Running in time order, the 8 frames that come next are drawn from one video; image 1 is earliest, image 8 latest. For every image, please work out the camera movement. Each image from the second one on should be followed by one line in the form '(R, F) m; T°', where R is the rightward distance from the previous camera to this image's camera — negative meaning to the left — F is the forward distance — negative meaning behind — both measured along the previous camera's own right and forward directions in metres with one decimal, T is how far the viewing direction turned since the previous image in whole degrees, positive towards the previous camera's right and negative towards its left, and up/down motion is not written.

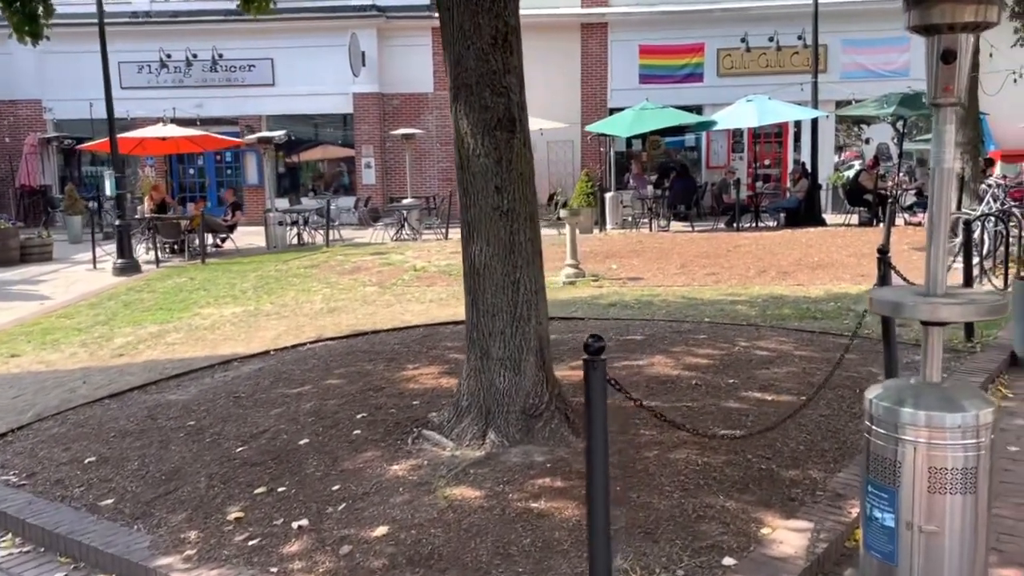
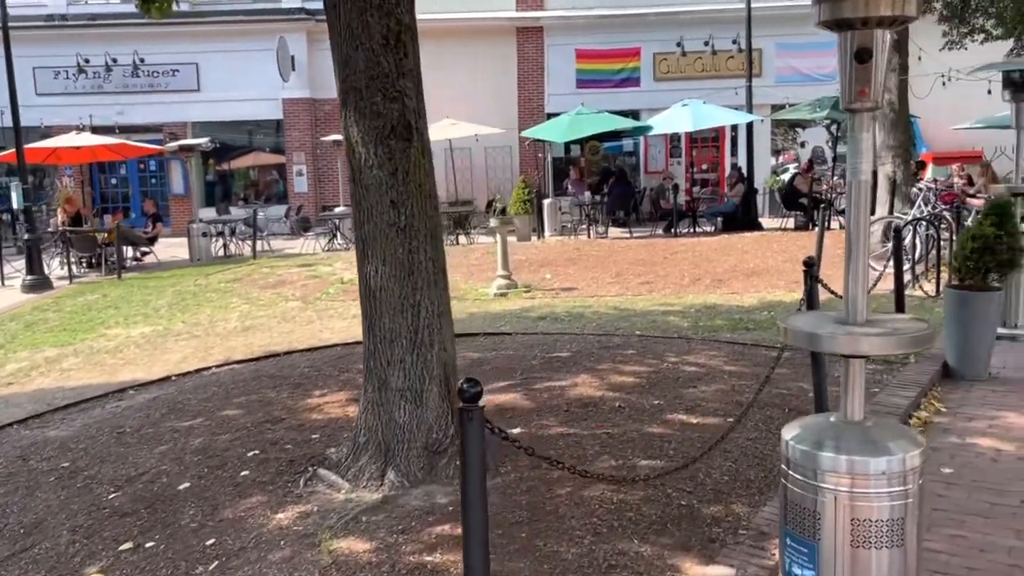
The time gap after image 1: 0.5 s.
(+0.2, +0.3) m; +3°
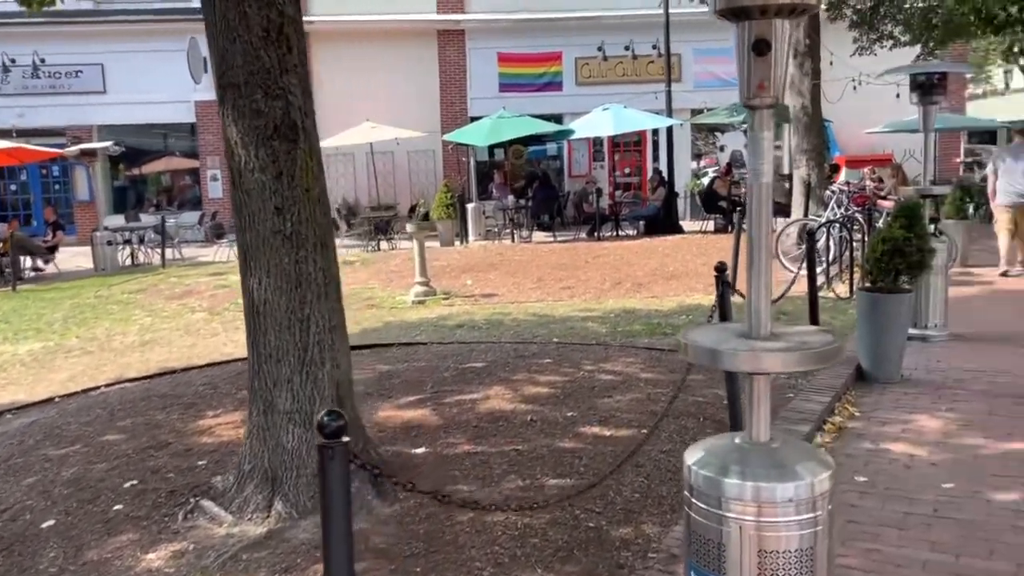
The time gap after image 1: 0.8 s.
(+0.1, +0.2) m; +5°
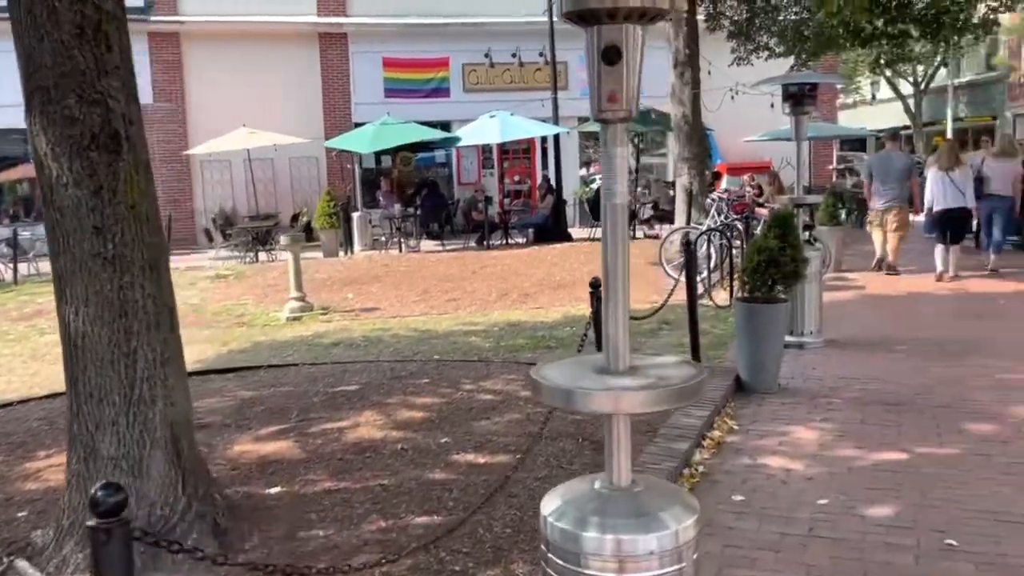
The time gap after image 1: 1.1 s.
(+0.2, +0.2) m; +7°
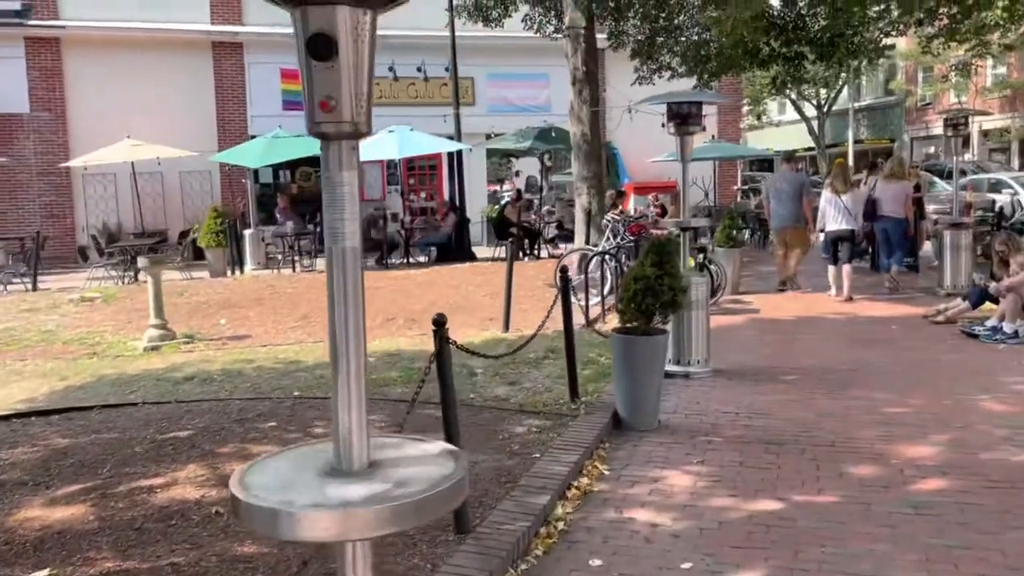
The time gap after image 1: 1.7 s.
(+0.4, +0.5) m; +5°
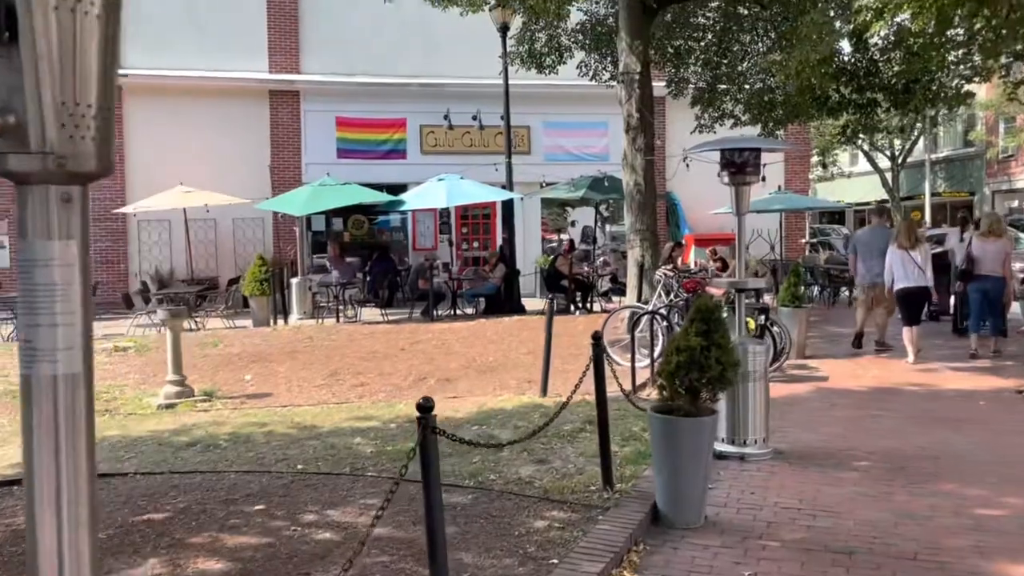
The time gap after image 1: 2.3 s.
(+0.2, +0.7) m; -4°
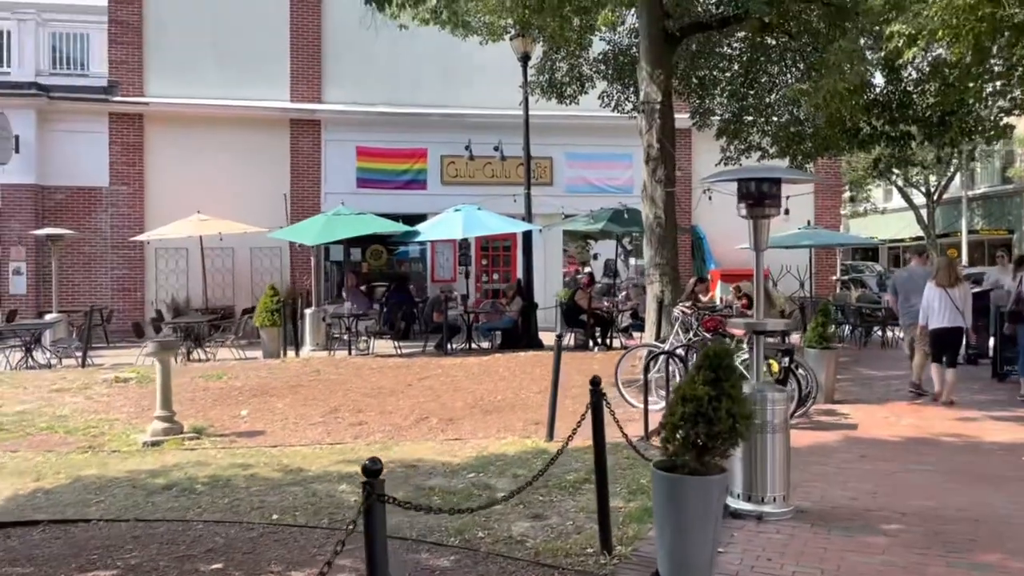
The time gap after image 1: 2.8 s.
(+0.2, +0.4) m; -2°
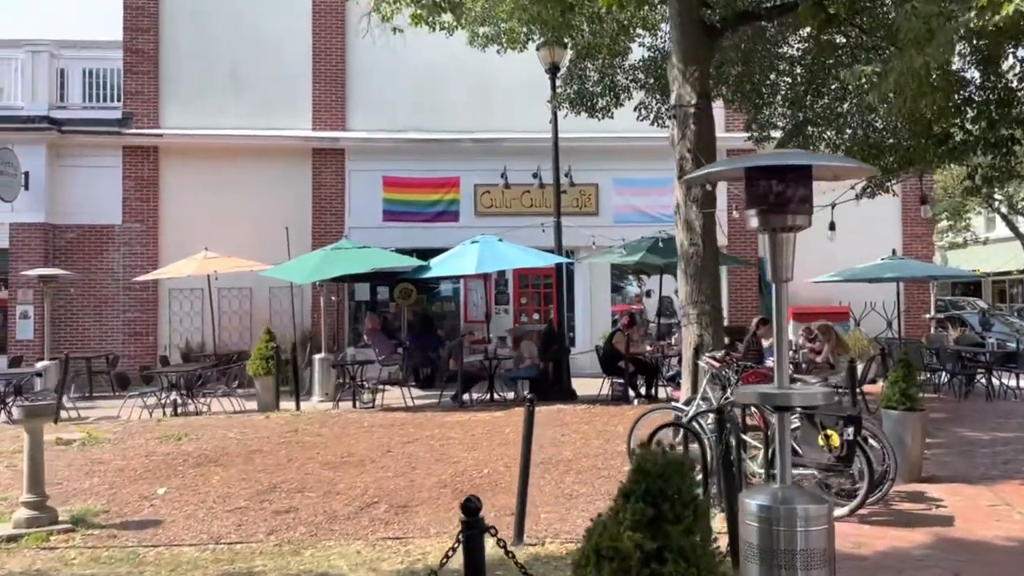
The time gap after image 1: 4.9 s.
(+0.8, +1.9) m; -6°
